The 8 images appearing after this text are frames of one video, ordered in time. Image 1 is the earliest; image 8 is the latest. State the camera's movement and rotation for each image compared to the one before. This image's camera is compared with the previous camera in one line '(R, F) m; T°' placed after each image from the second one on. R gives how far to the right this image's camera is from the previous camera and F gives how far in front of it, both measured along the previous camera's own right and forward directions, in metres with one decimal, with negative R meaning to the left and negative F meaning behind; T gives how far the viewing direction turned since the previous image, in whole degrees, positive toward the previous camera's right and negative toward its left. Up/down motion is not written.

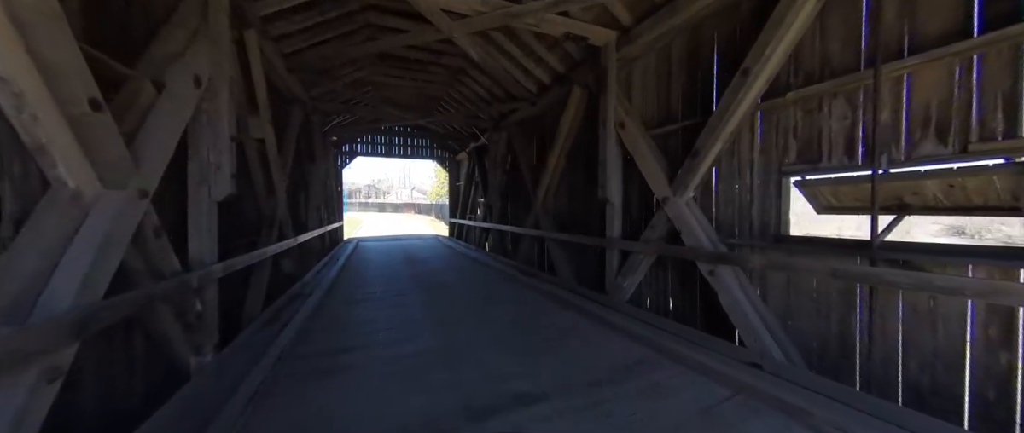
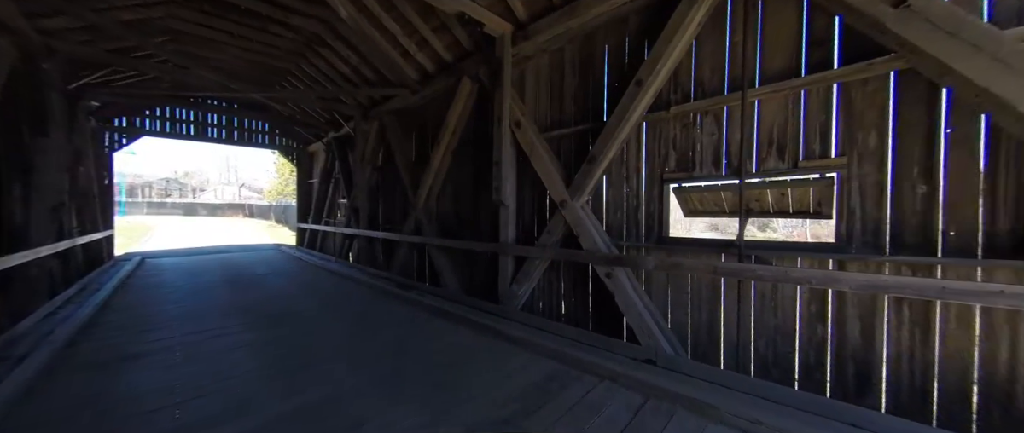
(-0.1, +0.4) m; +23°
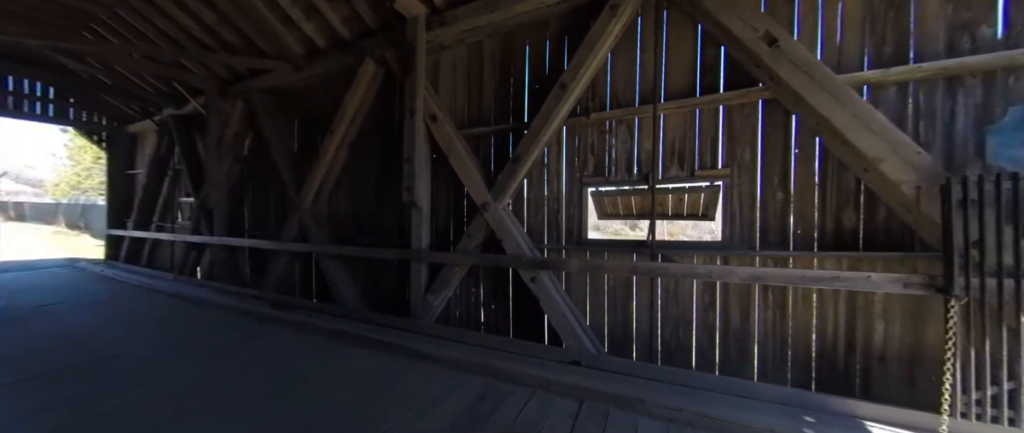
(-0.2, +0.2) m; +18°
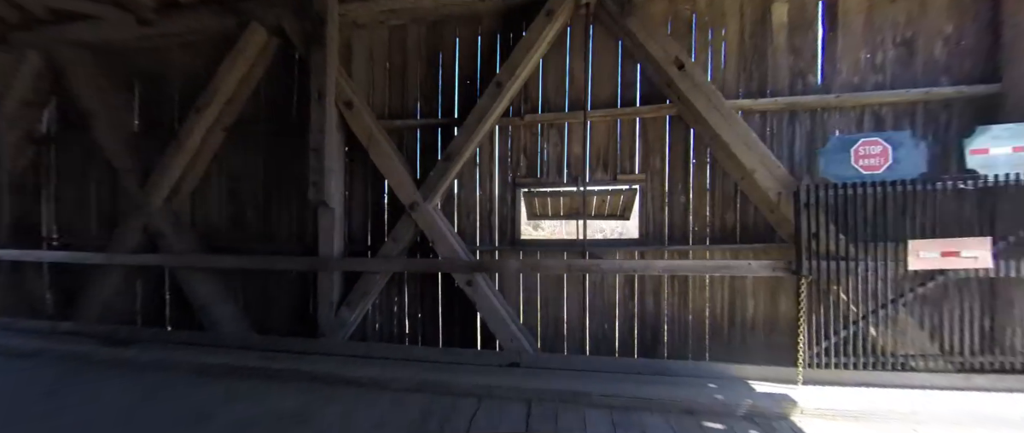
(-0.2, +0.1) m; +17°
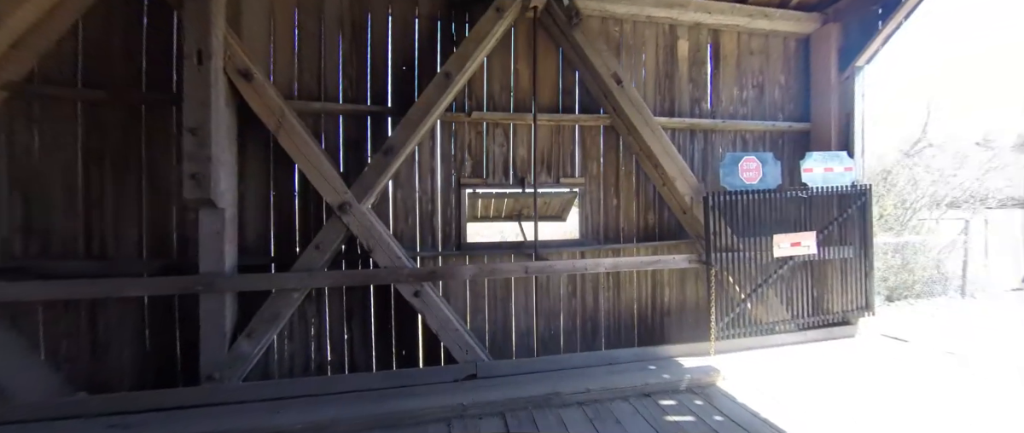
(-0.4, +0.2) m; +19°
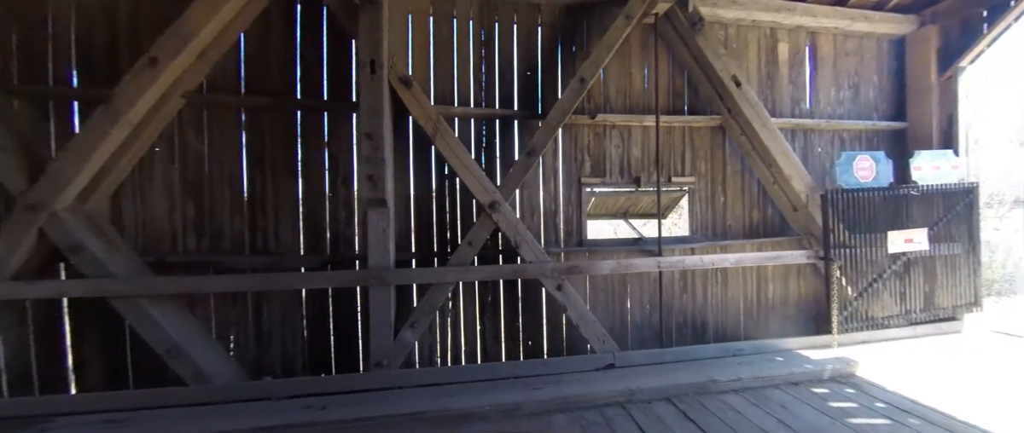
(-0.9, -0.1) m; -1°
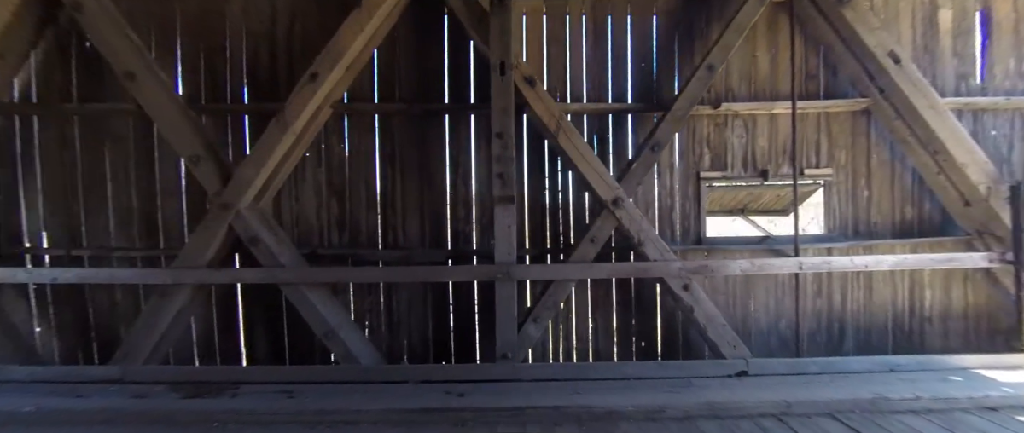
(-0.5, 0.0) m; -8°
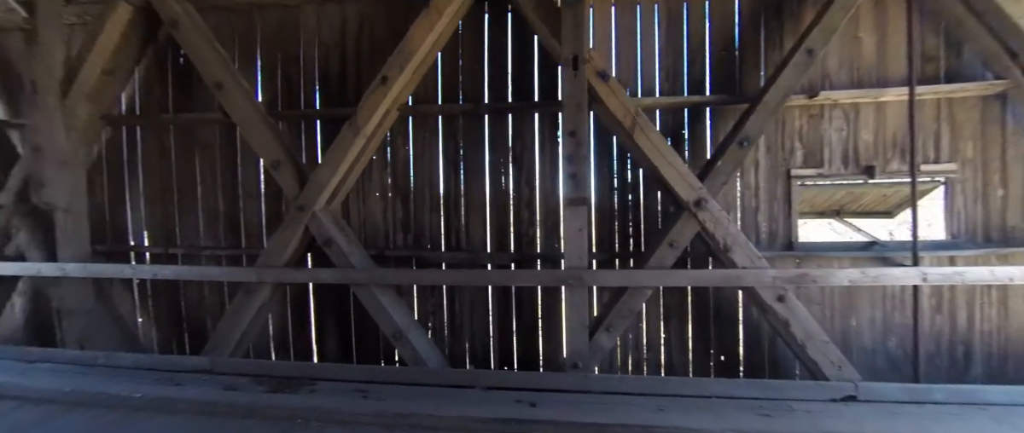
(-0.2, +0.1) m; -6°
